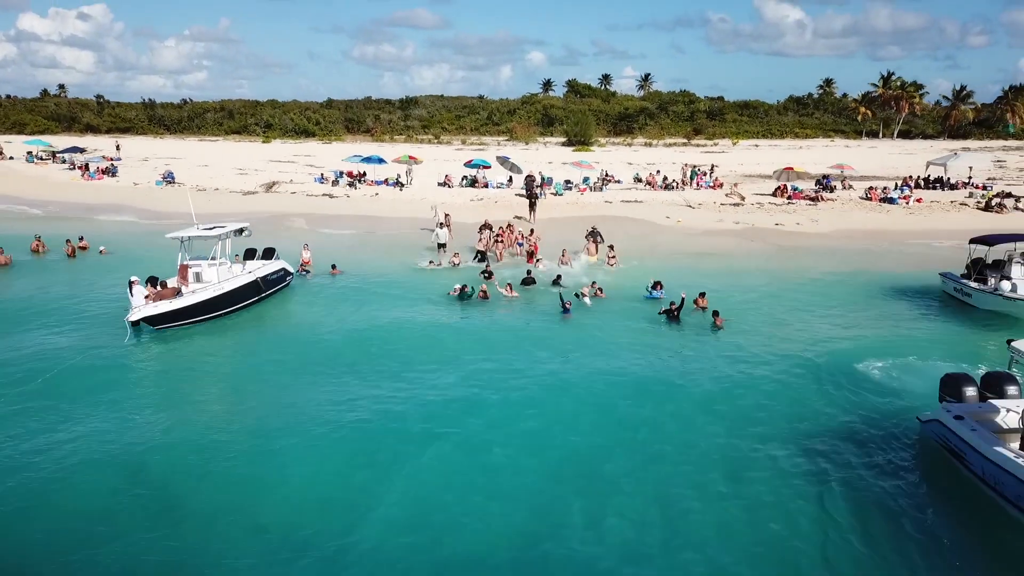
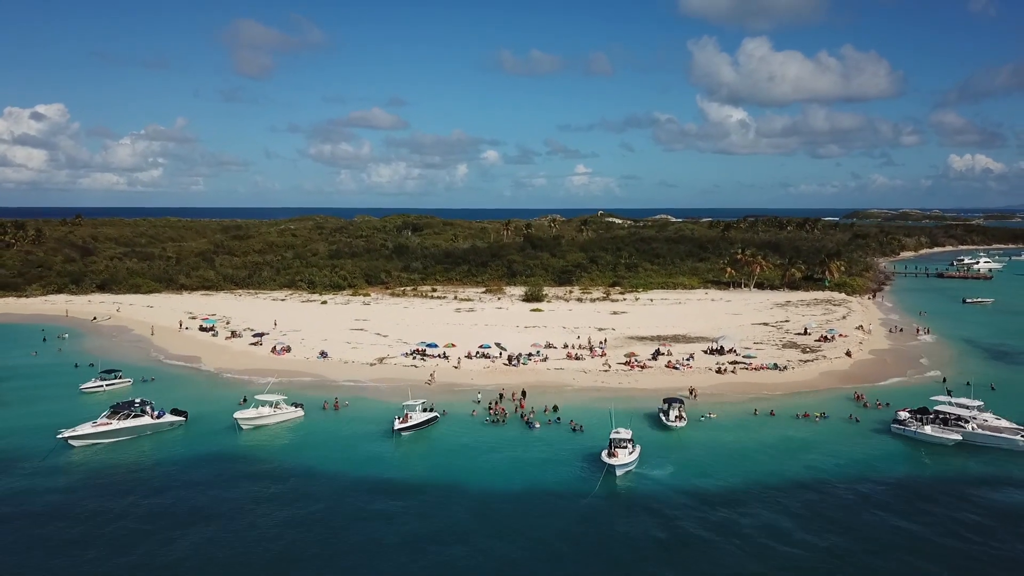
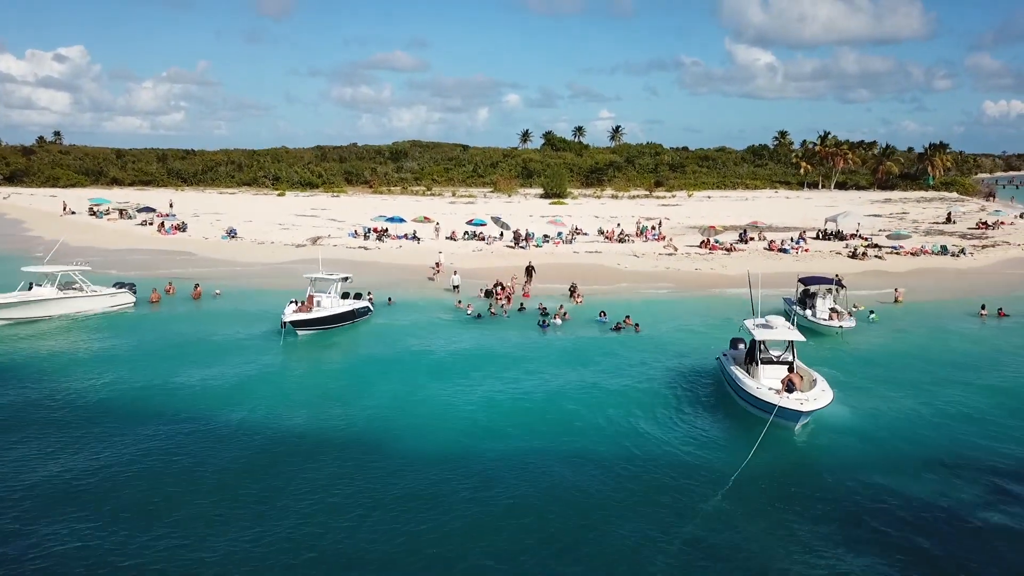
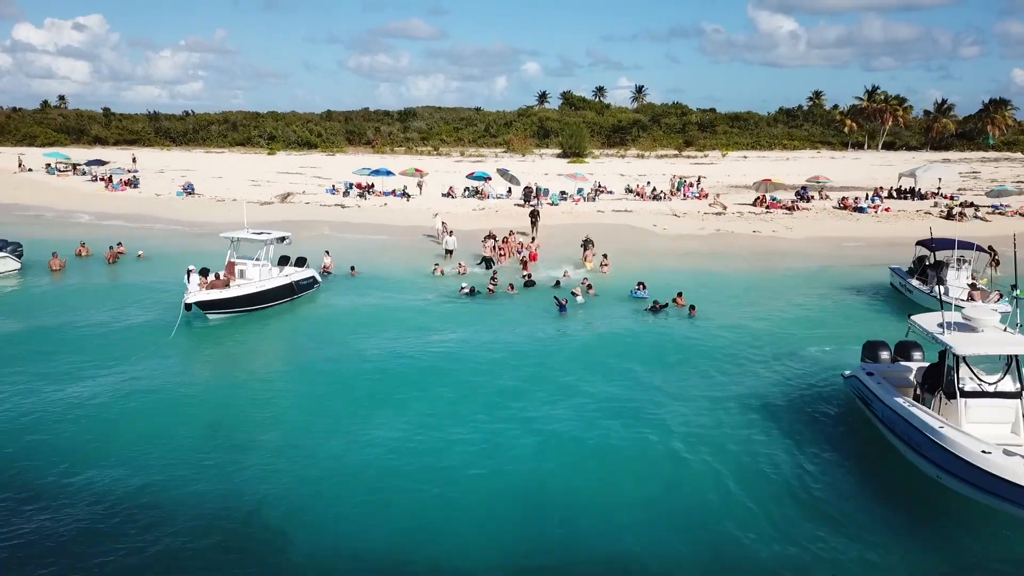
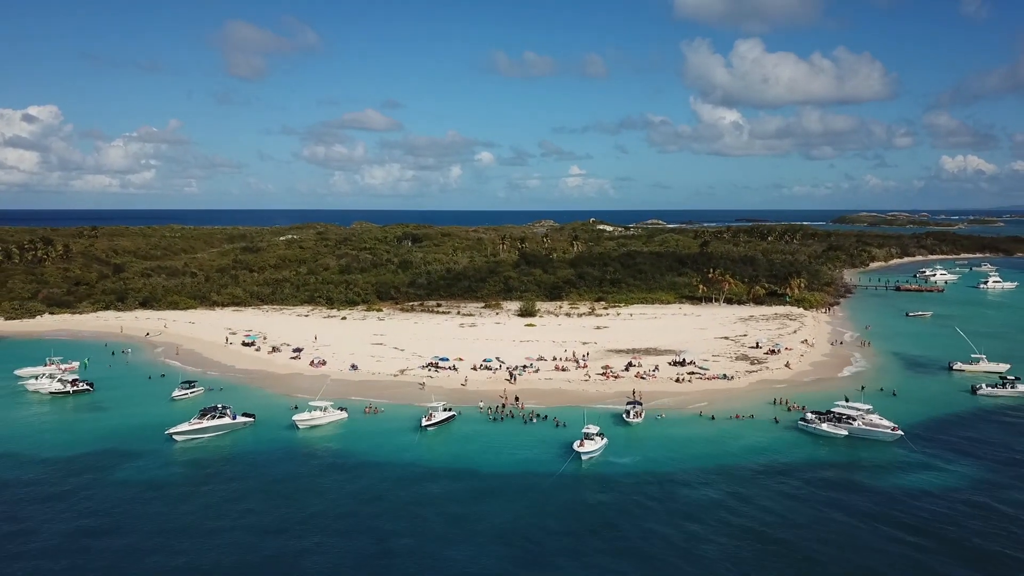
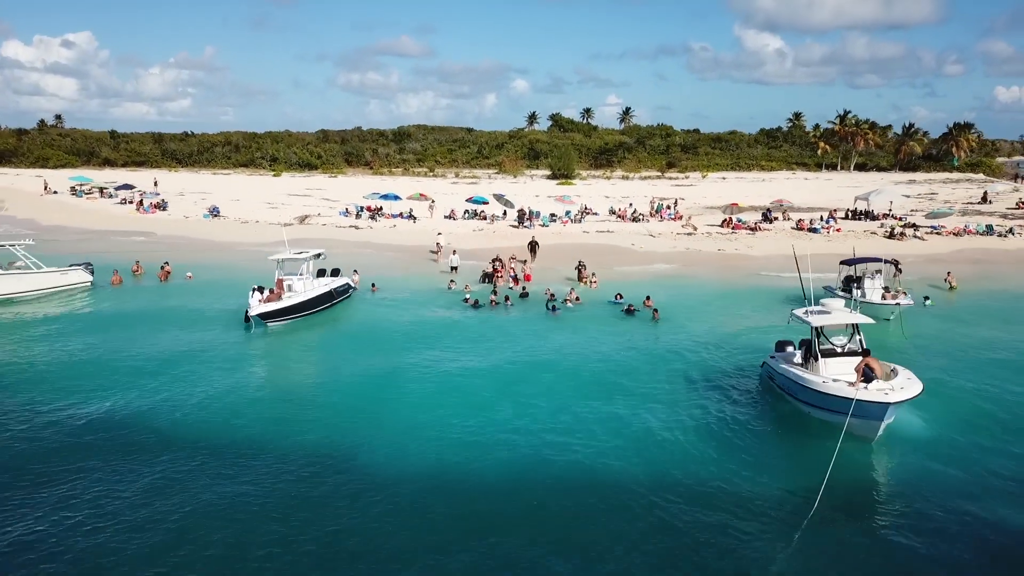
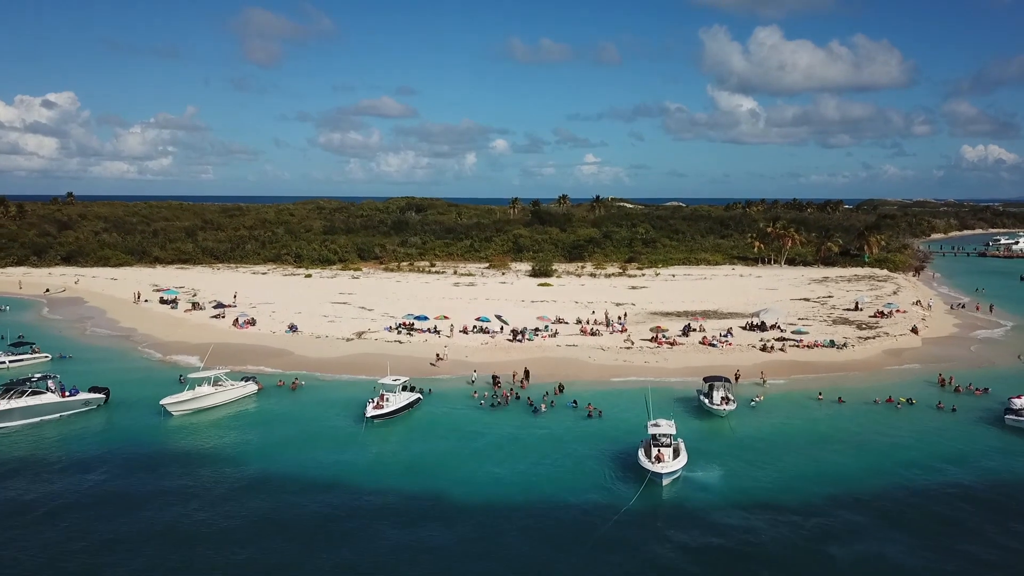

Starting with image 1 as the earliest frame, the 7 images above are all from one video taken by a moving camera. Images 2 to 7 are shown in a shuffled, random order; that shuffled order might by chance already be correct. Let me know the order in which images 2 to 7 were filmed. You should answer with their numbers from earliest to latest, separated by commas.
4, 6, 3, 7, 2, 5
